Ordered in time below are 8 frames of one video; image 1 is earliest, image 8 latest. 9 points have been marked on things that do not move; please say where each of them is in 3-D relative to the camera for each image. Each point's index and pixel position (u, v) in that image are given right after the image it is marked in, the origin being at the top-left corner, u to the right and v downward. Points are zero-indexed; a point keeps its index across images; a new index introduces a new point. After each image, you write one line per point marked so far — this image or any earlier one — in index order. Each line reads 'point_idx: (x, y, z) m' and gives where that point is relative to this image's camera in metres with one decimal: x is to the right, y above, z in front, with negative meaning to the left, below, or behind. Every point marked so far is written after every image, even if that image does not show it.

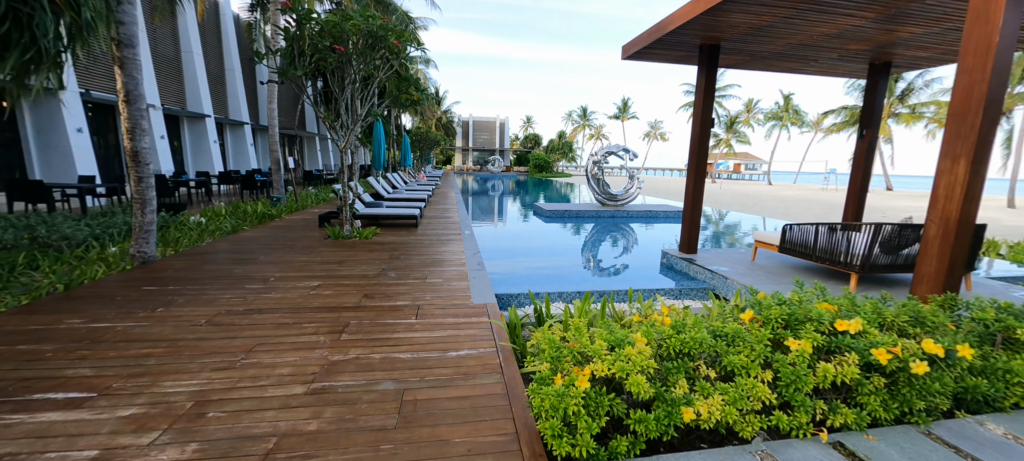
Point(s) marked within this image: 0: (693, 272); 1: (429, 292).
0: (+2.0, -0.5, +4.3) m
1: (-0.7, -0.5, +3.4) m
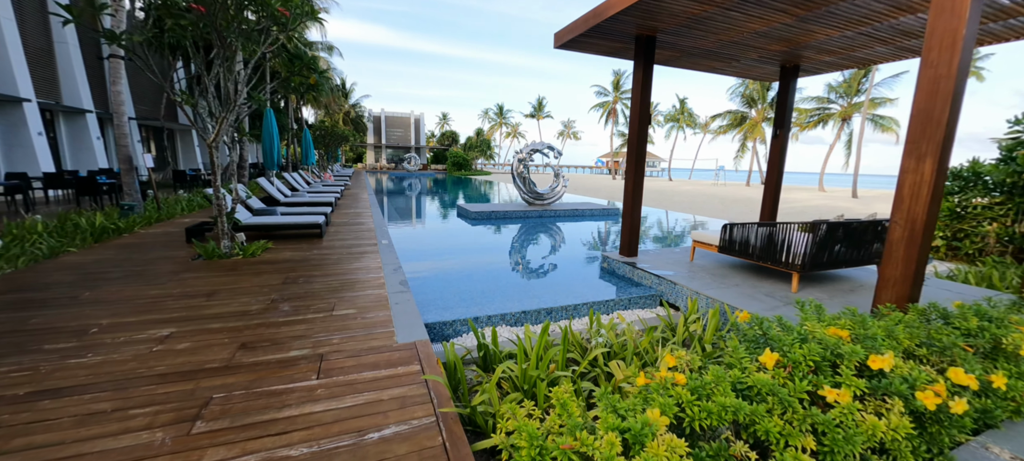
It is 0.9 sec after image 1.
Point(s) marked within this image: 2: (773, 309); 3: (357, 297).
0: (+1.3, -0.5, +4.1) m
1: (-1.2, -0.7, +2.6) m
2: (+2.0, -0.6, +3.0) m
3: (-1.3, -0.6, +3.3) m
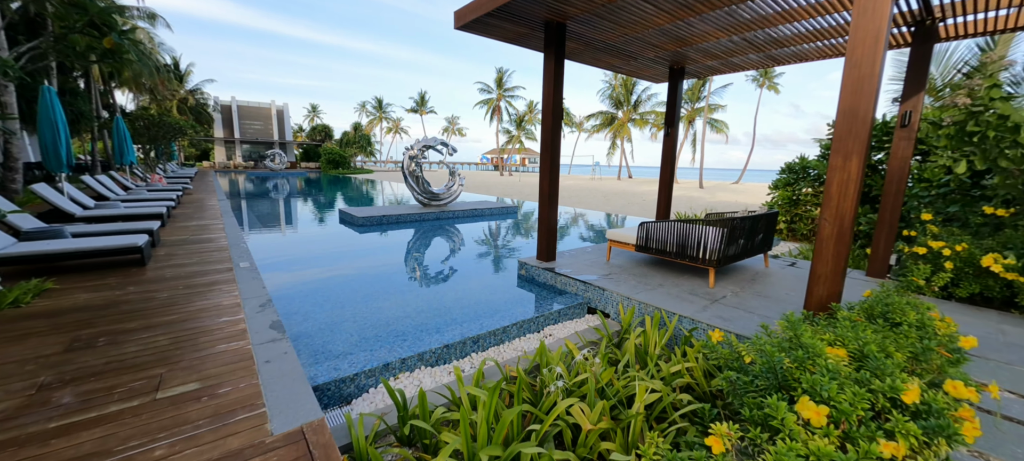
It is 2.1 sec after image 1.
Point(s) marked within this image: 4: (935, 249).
0: (+0.5, -0.5, +3.8) m
1: (-1.5, -0.9, +1.6) m
2: (+1.5, -0.6, +2.9) m
3: (-1.8, -0.8, +2.2) m
4: (+3.9, -0.2, +3.5) m
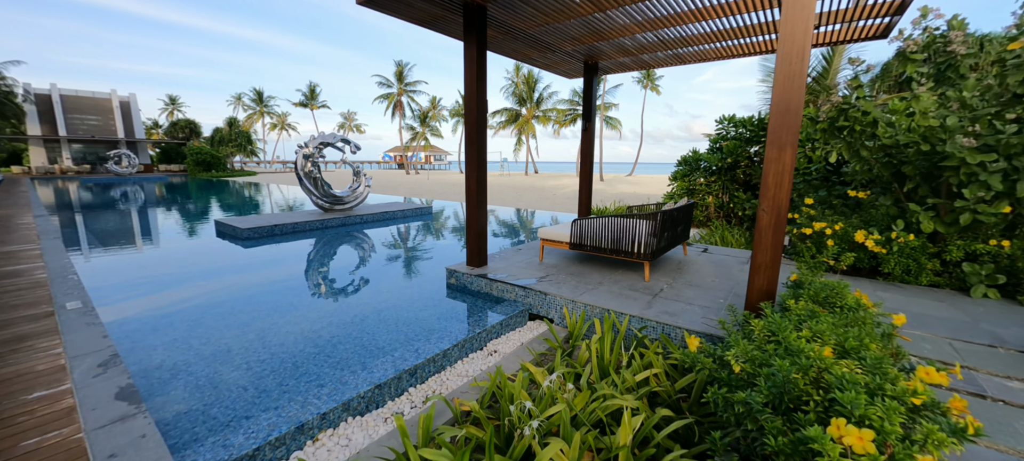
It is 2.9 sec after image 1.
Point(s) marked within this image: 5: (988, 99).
0: (-0.1, -0.6, +3.5) m
1: (-1.5, -1.0, +1.0) m
2: (+1.0, -0.6, +2.9) m
3: (-2.0, -0.9, +1.5) m
4: (+3.2, 0.0, +4.0) m
5: (+4.1, +1.1, +3.2) m
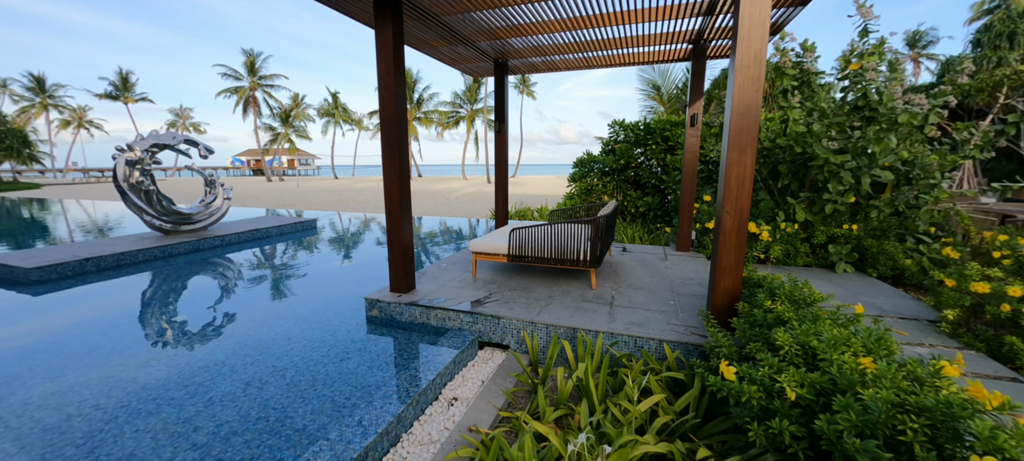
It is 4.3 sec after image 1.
0: (-0.6, -0.7, +2.9) m
1: (-1.1, -1.2, +0.1) m
2: (+0.7, -0.6, +2.7) m
3: (-1.7, -1.1, +0.5) m
4: (+2.4, +0.1, +4.4) m
5: (+3.4, +1.3, +3.9) m
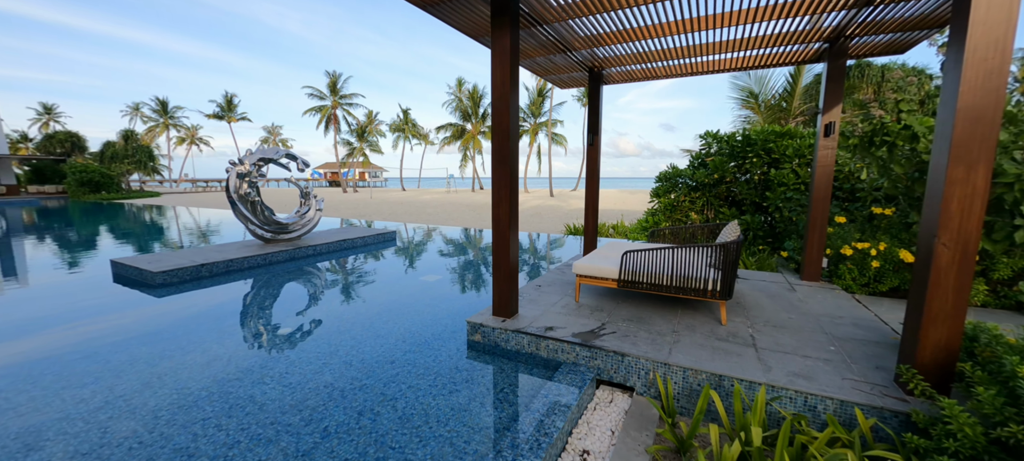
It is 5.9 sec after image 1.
0: (+0.3, -0.8, +2.7) m
1: (-0.7, -1.2, -0.1) m
2: (+1.5, -0.8, +2.3) m
3: (-1.3, -1.2, +0.4) m
4: (+3.4, -0.2, +3.7) m
5: (+4.3, +1.0, +3.2) m
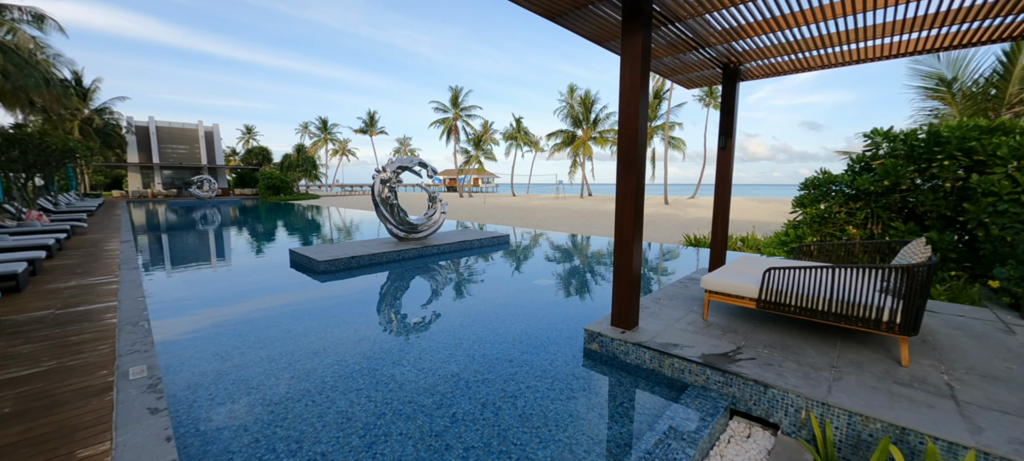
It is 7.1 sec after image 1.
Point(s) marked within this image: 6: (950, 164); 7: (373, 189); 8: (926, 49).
0: (+1.1, -0.9, +2.5) m
1: (-0.6, -1.2, +0.1) m
2: (+2.1, -0.9, +1.8) m
3: (-1.0, -1.1, +0.7) m
4: (+4.4, -0.4, +2.7) m
5: (+5.2, +0.7, +1.9) m
6: (+5.6, +0.9, +4.9) m
7: (-2.8, +0.8, +7.5) m
8: (+4.0, +1.7, +3.7) m
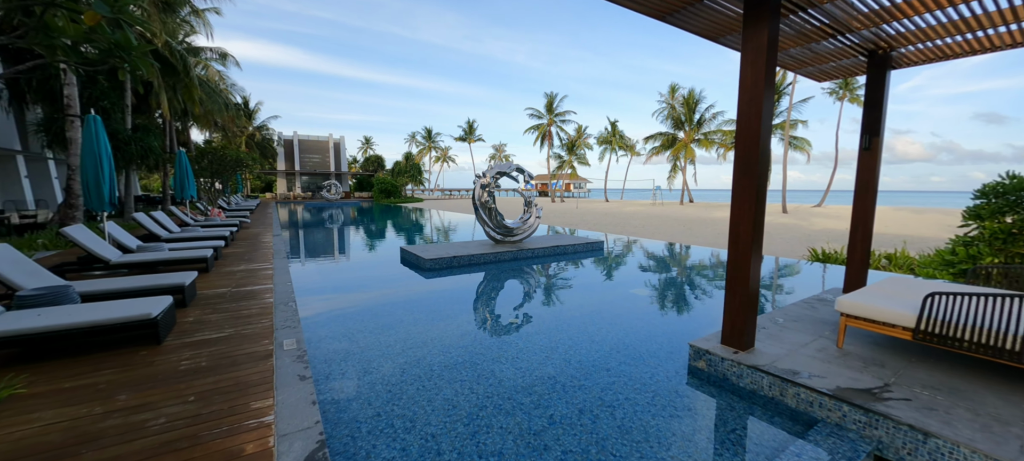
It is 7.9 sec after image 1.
0: (+1.7, -1.0, +2.2) m
1: (-0.5, -1.2, +0.3) m
2: (+2.5, -1.0, +1.3) m
3: (-0.8, -1.1, +0.9) m
4: (+5.0, -0.6, +1.6) m
5: (+5.6, +0.6, +0.7) m
6: (+6.7, +0.6, +3.5) m
7: (-0.8, +0.7, +7.9) m
8: (+4.9, +1.6, +2.7) m
